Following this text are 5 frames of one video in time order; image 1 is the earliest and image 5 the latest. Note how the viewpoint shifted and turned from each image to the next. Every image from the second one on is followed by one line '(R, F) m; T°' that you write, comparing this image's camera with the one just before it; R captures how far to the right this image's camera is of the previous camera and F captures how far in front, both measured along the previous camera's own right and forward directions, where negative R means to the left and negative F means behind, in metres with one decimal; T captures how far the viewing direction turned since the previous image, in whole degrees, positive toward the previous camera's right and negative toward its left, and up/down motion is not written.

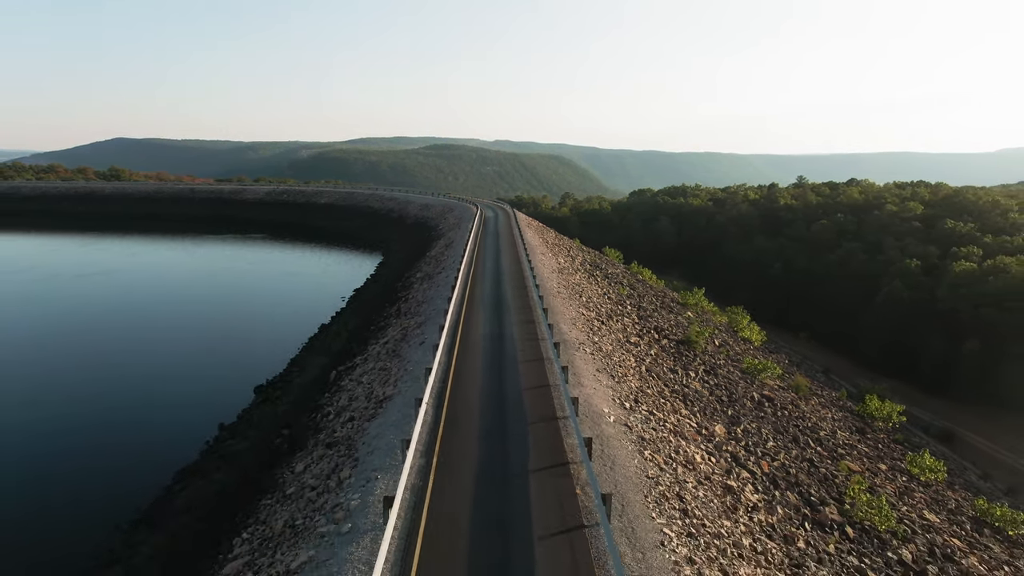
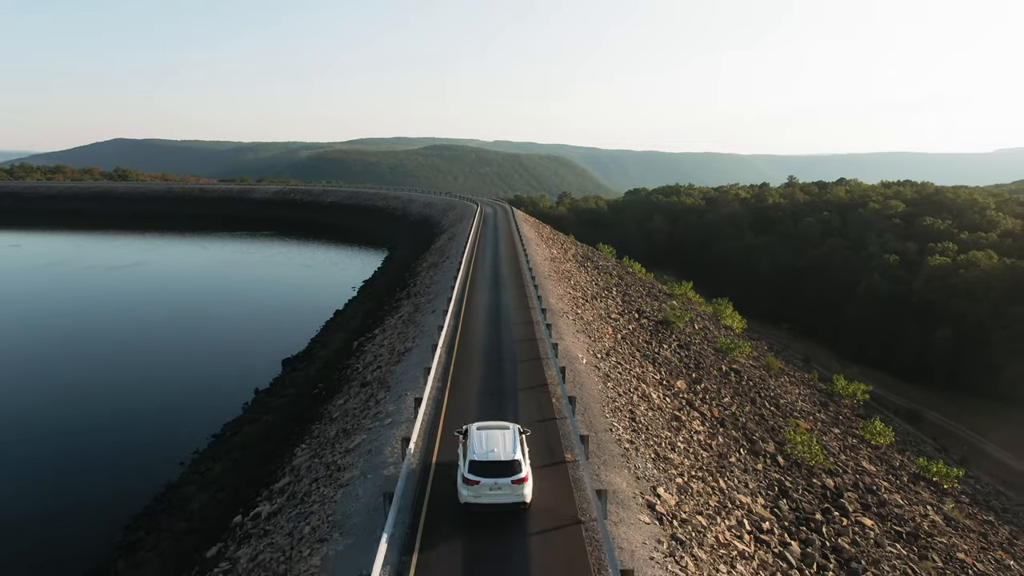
(+0.1, -2.8) m; 0°
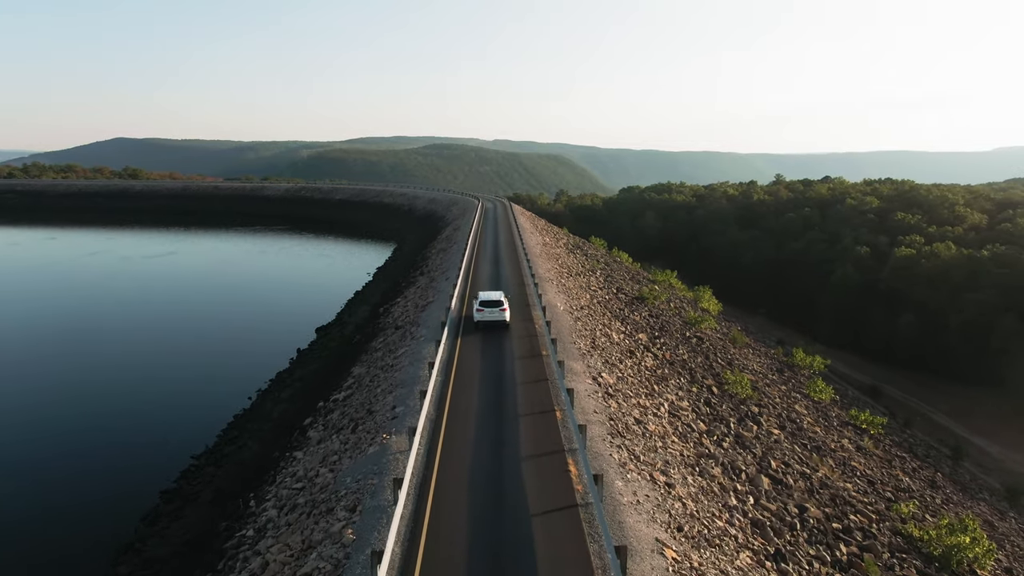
(+0.1, -4.4) m; 0°
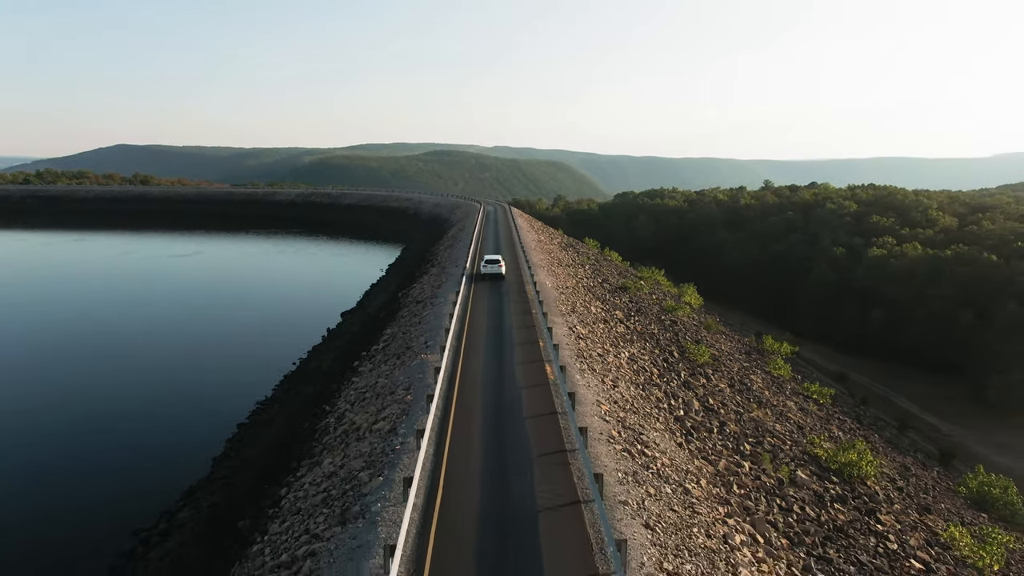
(+0.1, -4.3) m; 0°
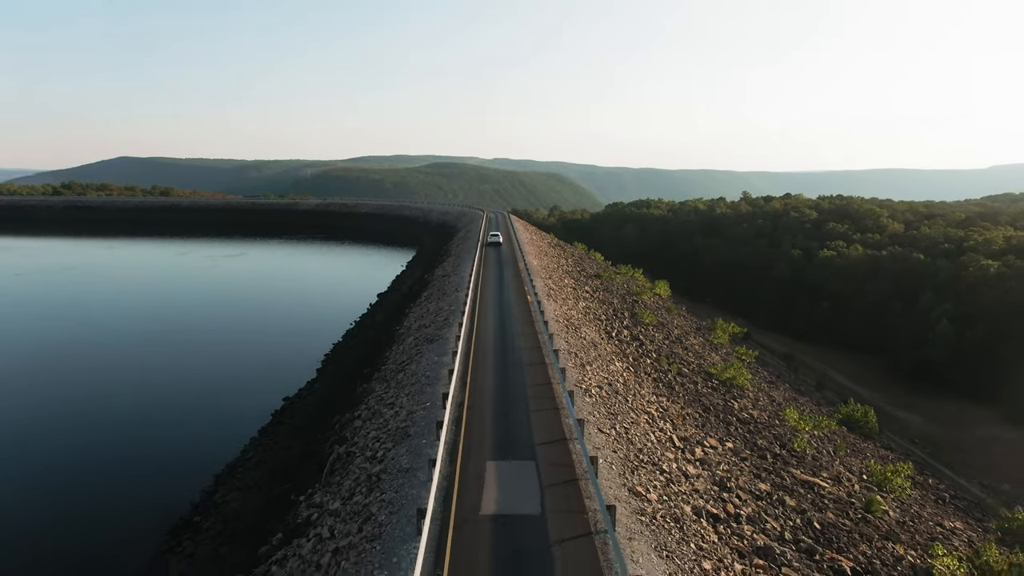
(+0.2, -9.2) m; 0°
